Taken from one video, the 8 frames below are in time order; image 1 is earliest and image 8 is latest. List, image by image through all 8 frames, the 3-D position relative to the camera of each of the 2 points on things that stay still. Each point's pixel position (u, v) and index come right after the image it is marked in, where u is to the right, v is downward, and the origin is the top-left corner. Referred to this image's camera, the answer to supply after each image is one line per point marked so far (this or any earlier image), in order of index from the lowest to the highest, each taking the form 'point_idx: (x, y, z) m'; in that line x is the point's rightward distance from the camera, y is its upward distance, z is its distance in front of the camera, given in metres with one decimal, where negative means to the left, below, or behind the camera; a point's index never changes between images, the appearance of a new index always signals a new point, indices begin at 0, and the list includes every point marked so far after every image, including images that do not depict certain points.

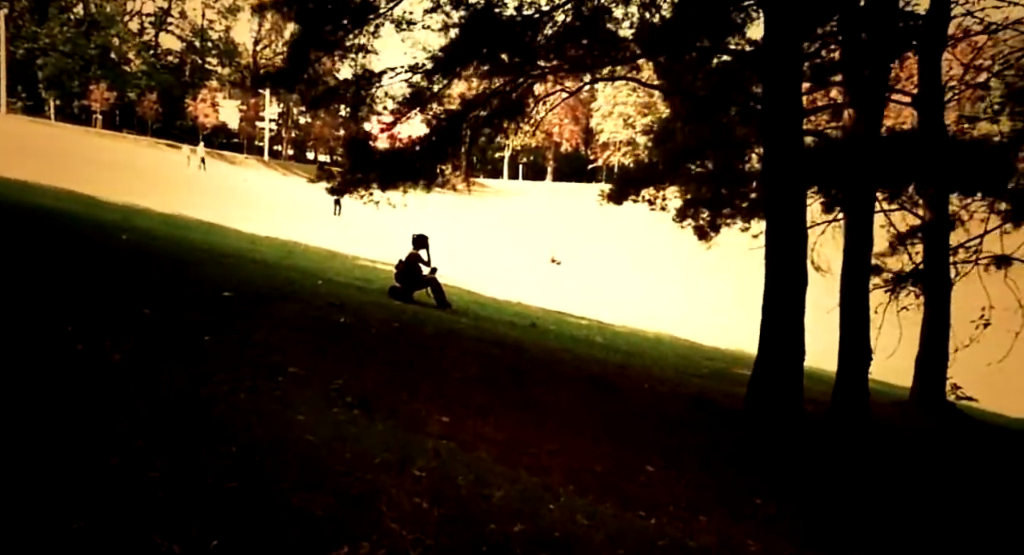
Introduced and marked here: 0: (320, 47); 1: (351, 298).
0: (-1.9, +2.4, +7.1) m
1: (-1.8, -0.3, +8.2) m
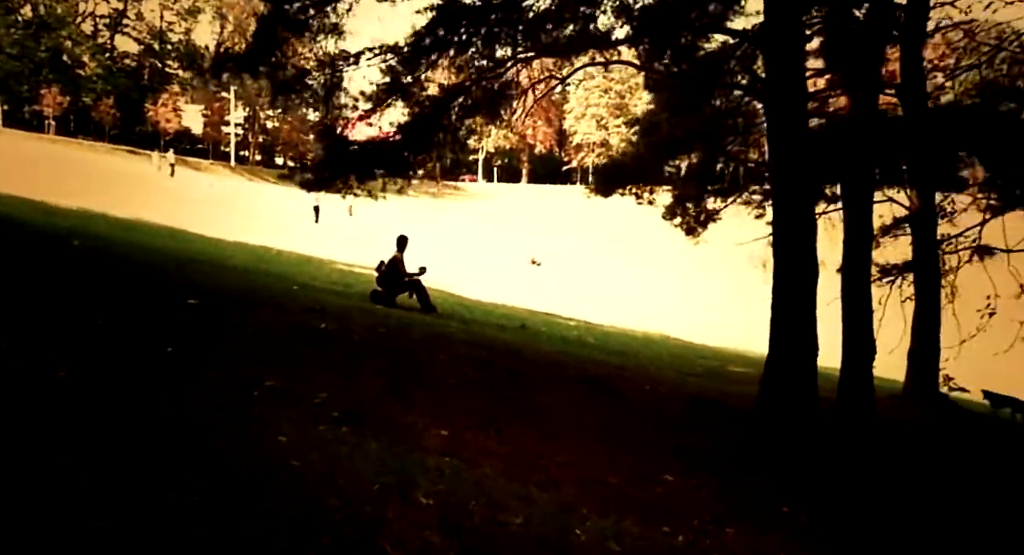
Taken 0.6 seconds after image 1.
0: (-2.1, +2.3, +6.7) m
1: (-1.9, -0.4, +7.8) m
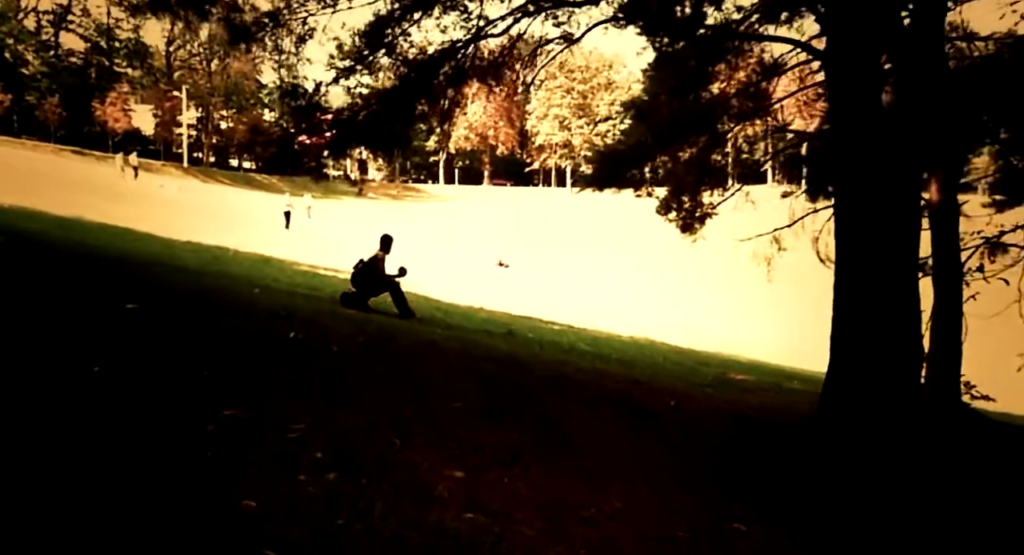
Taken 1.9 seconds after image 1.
0: (-2.2, +2.3, +5.9) m
1: (-2.1, -0.4, +6.9) m
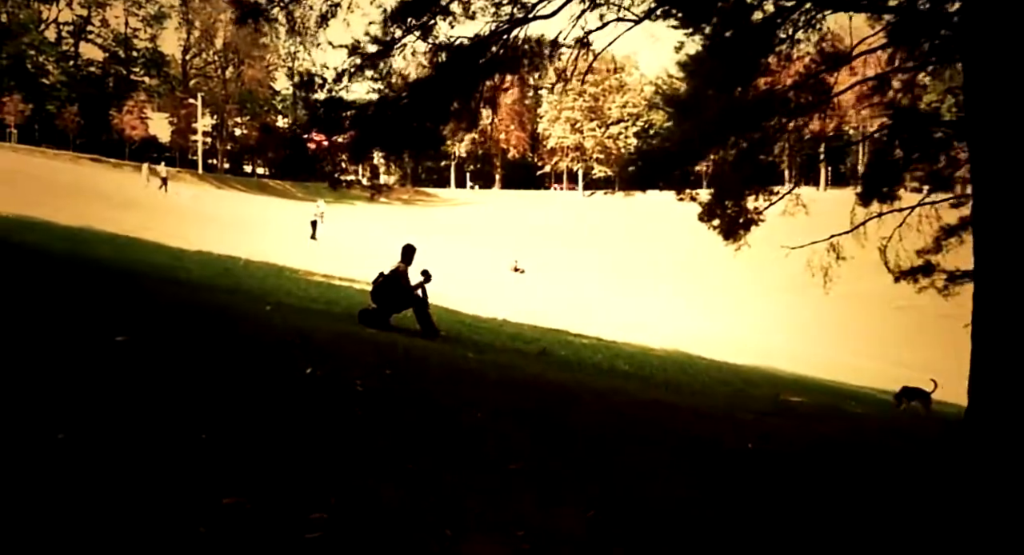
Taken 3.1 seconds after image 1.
0: (-1.9, +2.2, +5.4) m
1: (-1.8, -0.5, +6.4) m
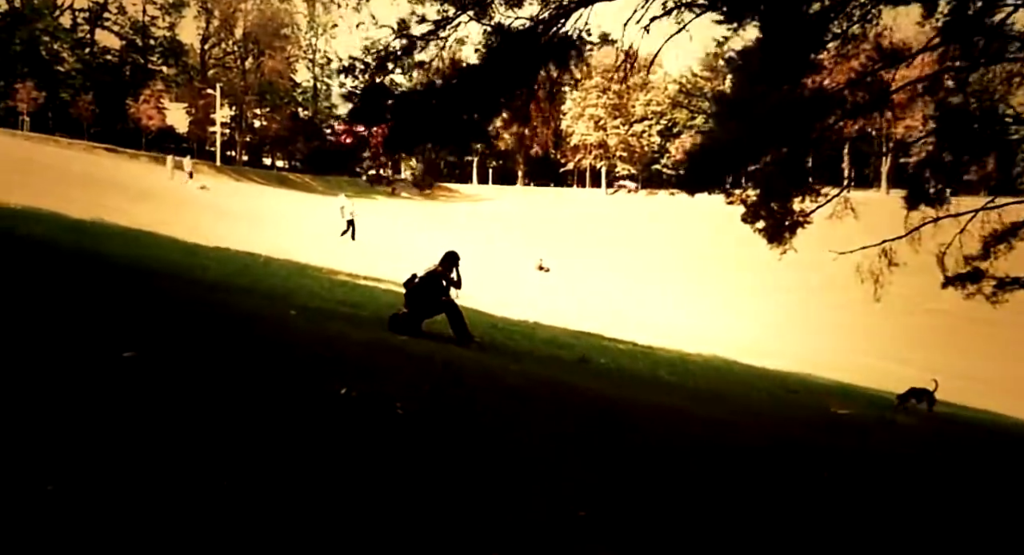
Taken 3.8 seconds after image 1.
0: (-1.6, +2.2, +5.1) m
1: (-1.5, -0.6, +6.1) m
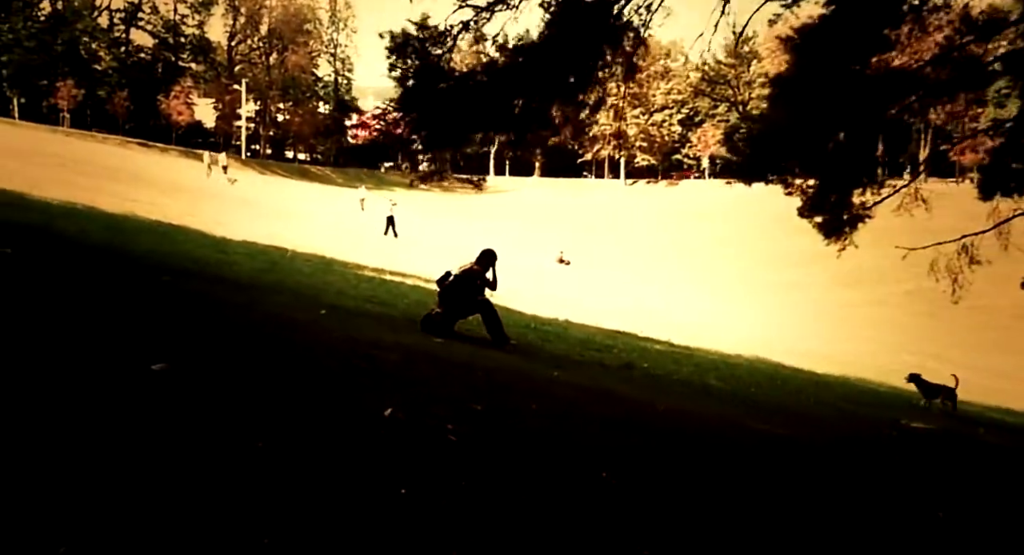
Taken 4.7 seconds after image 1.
0: (-1.3, +2.2, +4.7) m
1: (-1.1, -0.5, +5.8) m
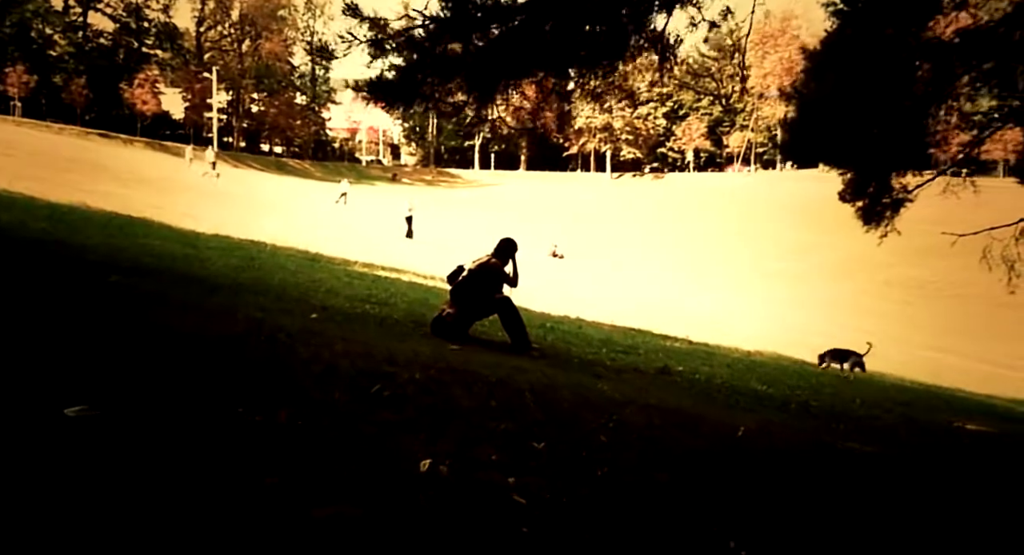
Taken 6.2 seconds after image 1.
0: (-1.2, +2.2, +3.9) m
1: (-1.0, -0.5, +5.0) m
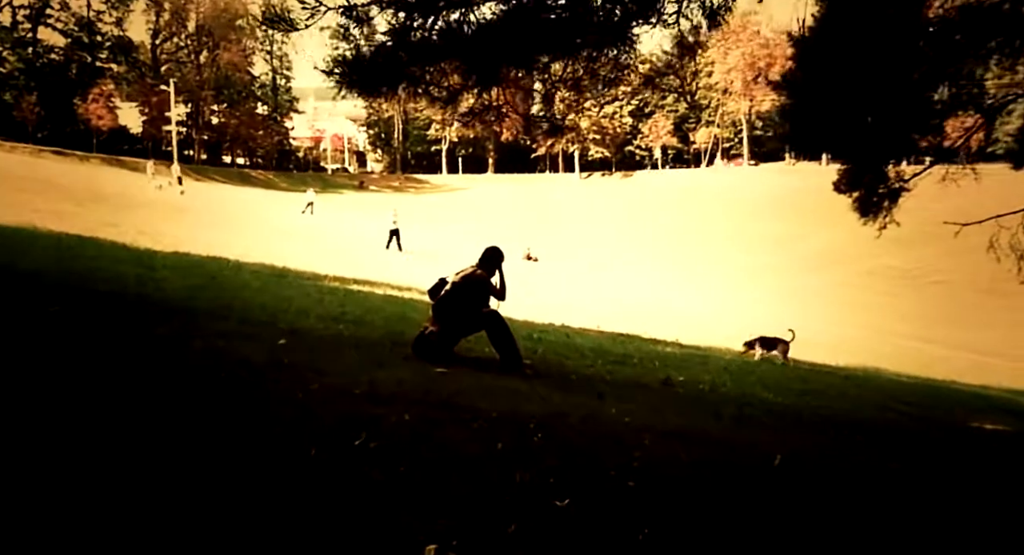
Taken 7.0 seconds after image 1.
0: (-1.3, +2.1, +3.4) m
1: (-1.0, -0.6, +4.5) m
